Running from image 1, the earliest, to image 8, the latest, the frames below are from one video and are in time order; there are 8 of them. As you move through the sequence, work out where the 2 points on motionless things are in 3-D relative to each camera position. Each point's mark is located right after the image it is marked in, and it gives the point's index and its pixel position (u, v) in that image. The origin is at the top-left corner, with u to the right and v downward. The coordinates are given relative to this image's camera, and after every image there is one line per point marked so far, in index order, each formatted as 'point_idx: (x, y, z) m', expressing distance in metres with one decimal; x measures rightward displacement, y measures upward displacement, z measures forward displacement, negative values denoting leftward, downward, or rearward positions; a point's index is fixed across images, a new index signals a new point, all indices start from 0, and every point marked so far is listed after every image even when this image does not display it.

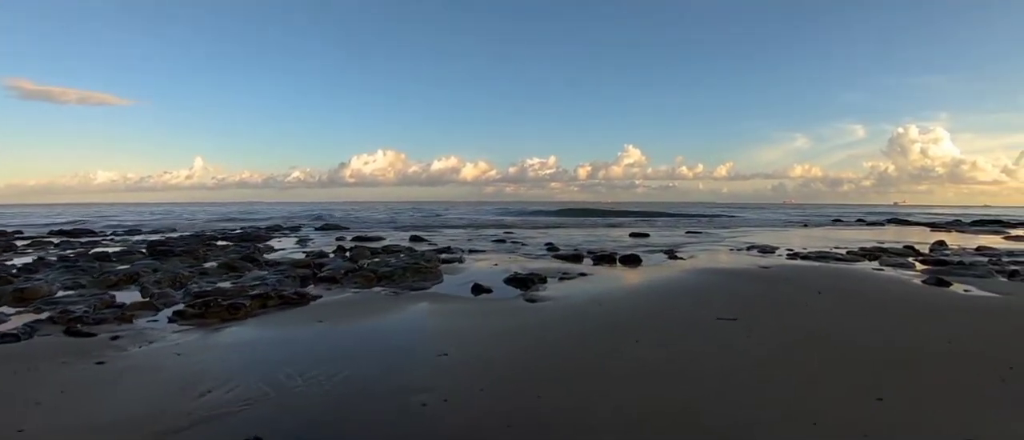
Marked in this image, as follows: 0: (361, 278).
0: (-4.0, -1.6, +15.0) m
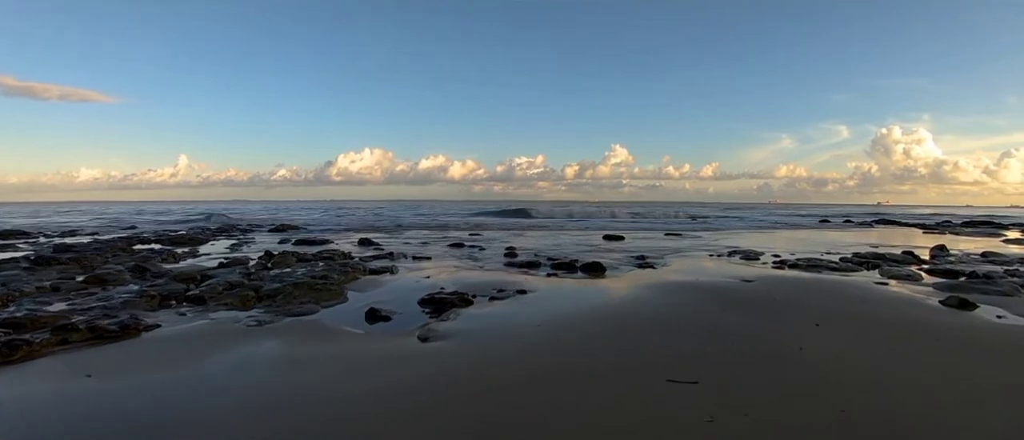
0: (-5.8, -1.7, +11.9) m
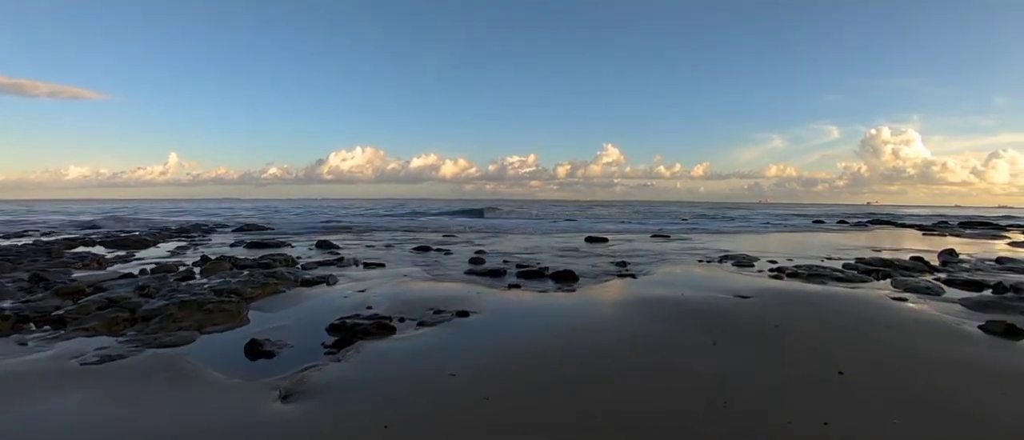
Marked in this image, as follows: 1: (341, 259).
0: (-6.8, -1.7, +9.4) m
1: (-5.8, -1.3, +19.0) m
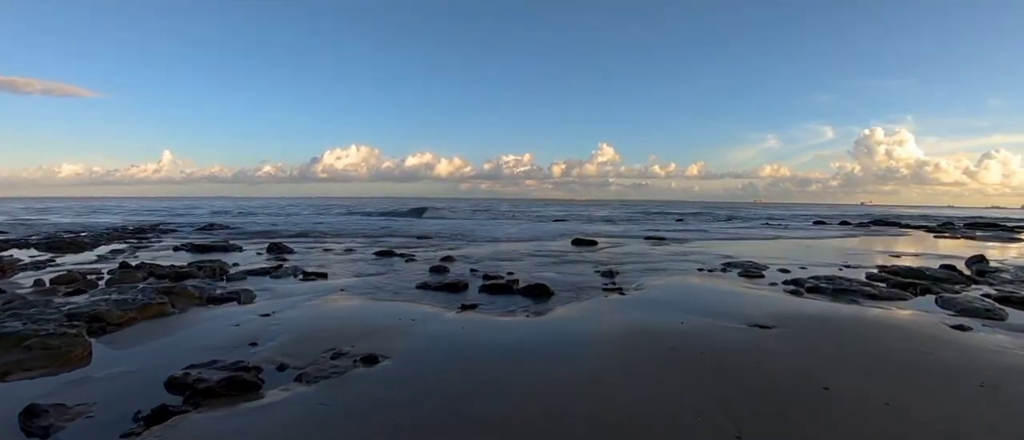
0: (-7.6, -1.8, +6.6) m
1: (-6.7, -1.3, +16.2) m
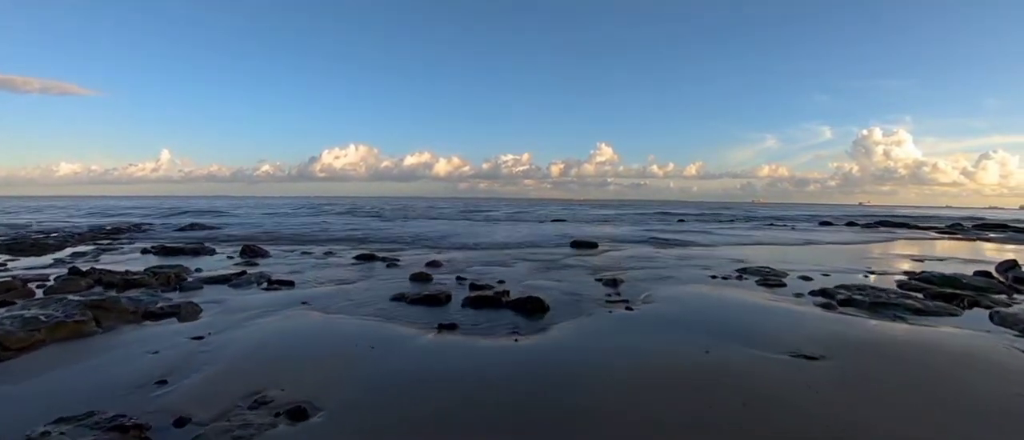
0: (-7.8, -1.8, +4.9) m
1: (-6.9, -1.3, +14.5) m
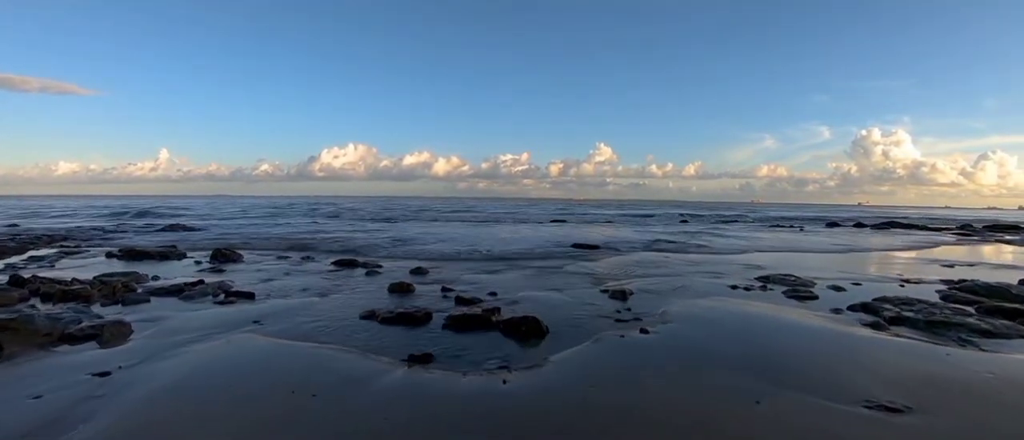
0: (-7.9, -1.8, +3.2) m
1: (-7.0, -1.4, +12.8) m
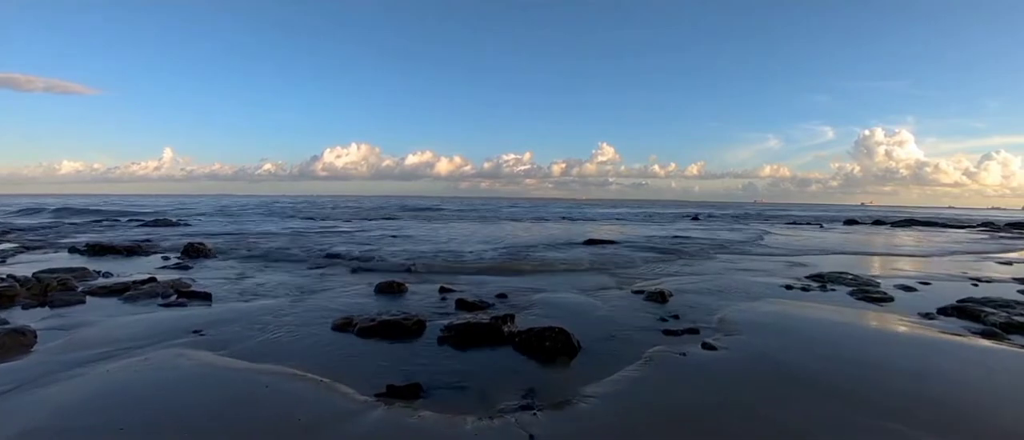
0: (-7.7, -1.6, +1.2) m
1: (-6.8, -1.1, +10.8) m
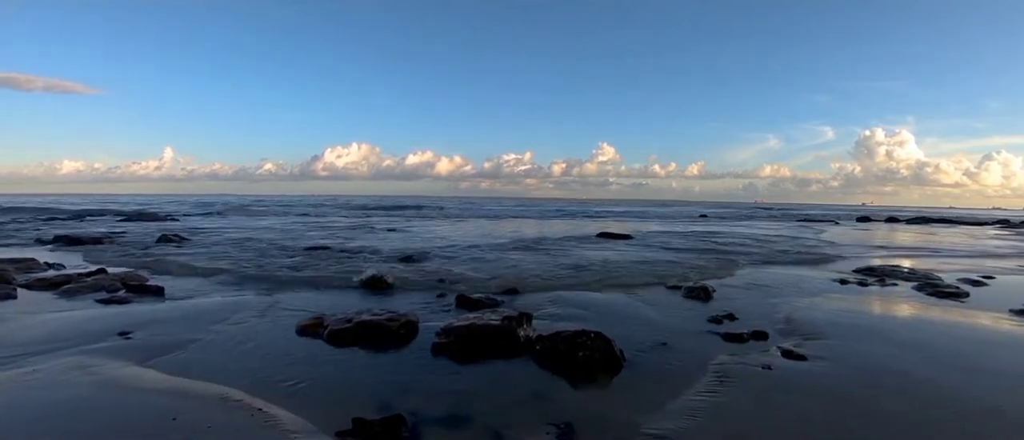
0: (-7.6, -1.3, -0.3) m
1: (-6.7, -0.9, +9.3) m
